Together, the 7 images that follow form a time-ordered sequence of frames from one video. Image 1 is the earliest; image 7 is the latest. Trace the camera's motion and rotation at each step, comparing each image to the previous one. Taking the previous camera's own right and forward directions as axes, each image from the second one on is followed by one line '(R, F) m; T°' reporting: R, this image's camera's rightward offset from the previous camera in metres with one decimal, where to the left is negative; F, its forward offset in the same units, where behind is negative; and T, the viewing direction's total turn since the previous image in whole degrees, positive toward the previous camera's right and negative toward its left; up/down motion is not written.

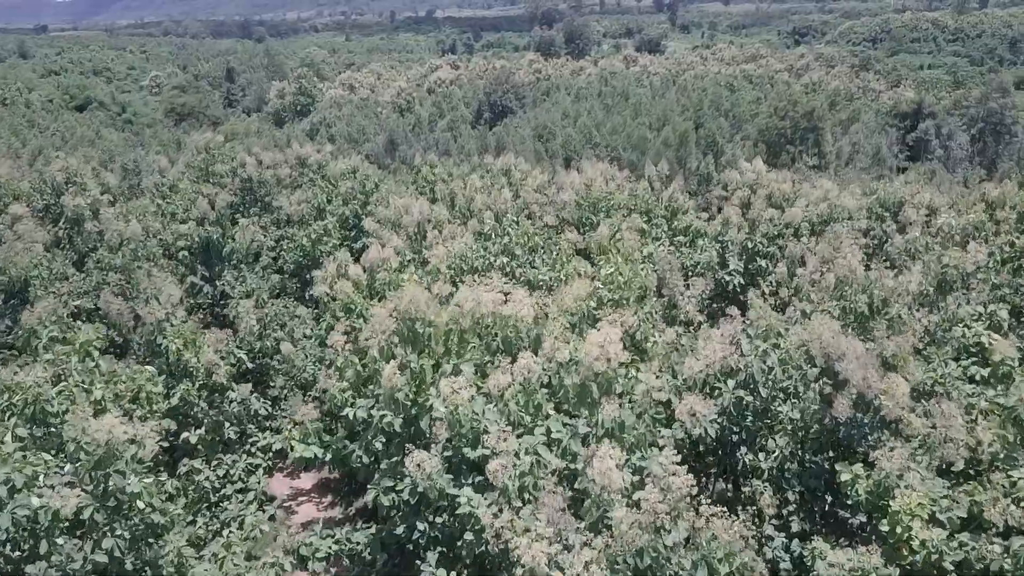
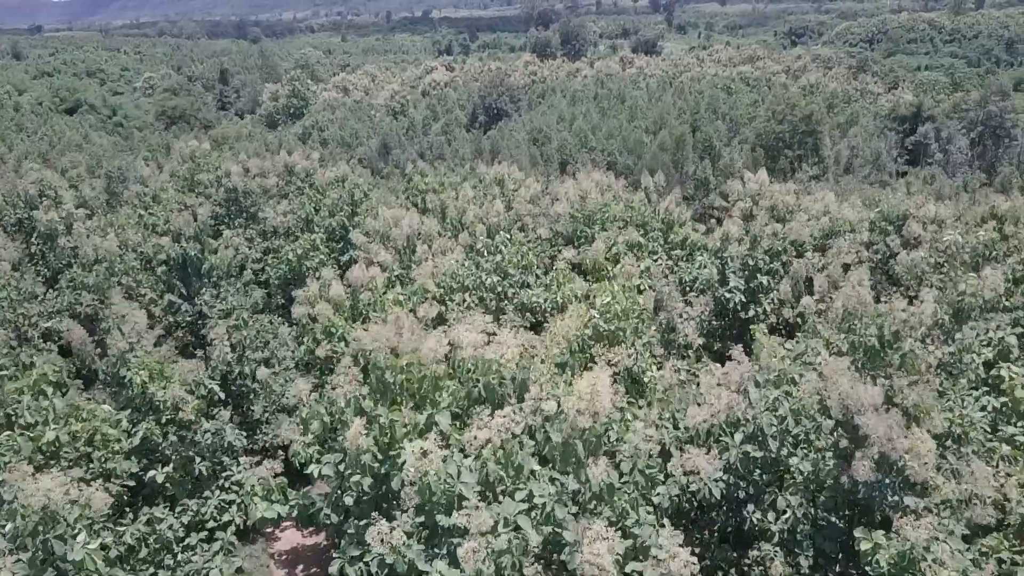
(+0.1, +0.6) m; 0°
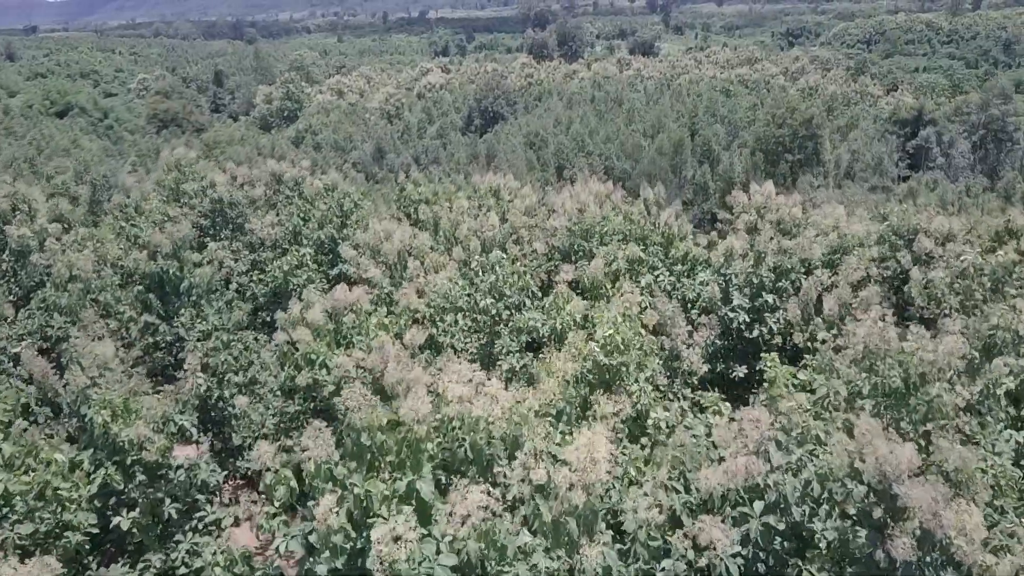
(0.0, +0.7) m; 0°
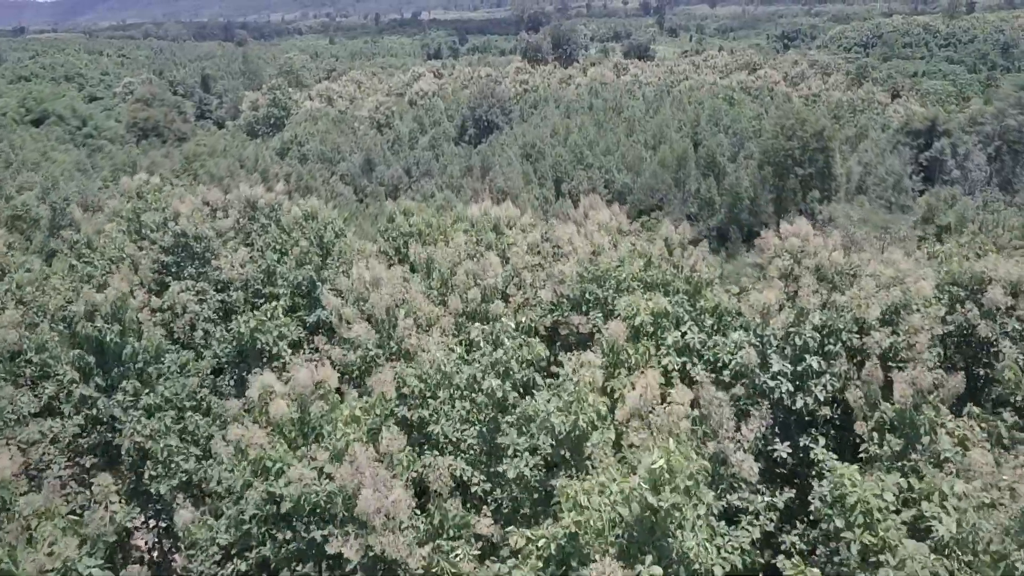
(-0.2, +2.3) m; 0°
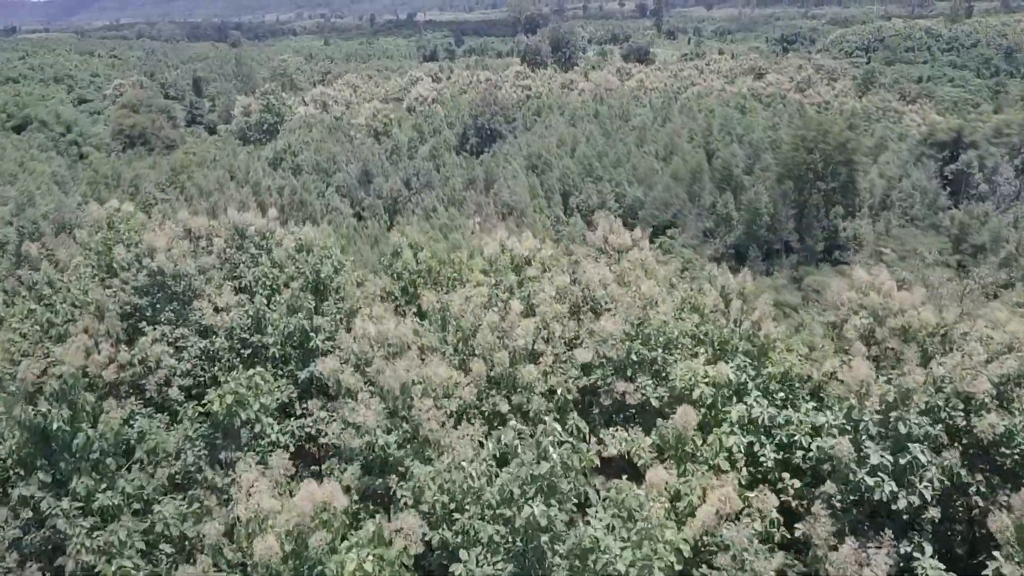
(-0.6, +2.4) m; 0°
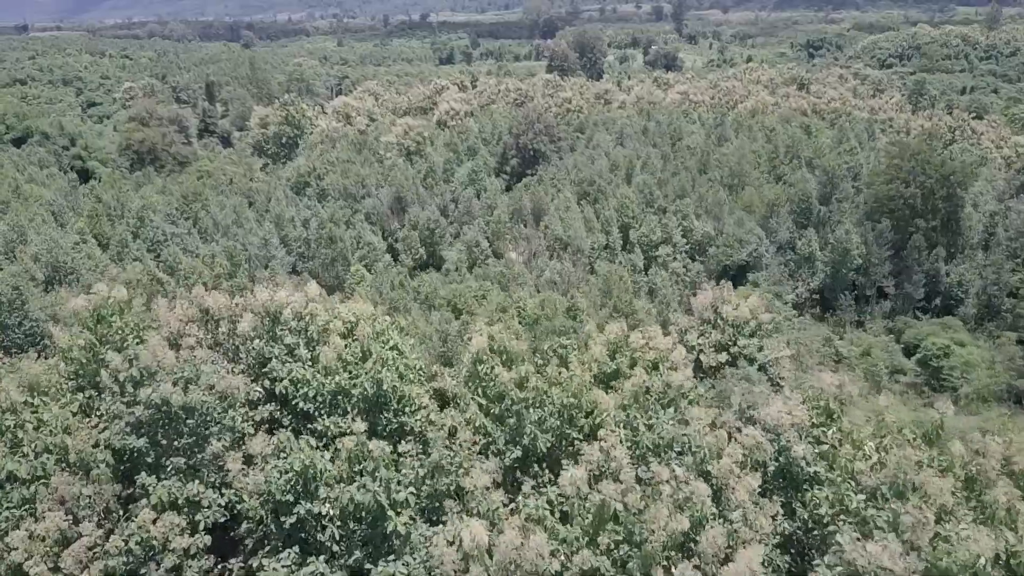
(-2.0, +4.8) m; -1°
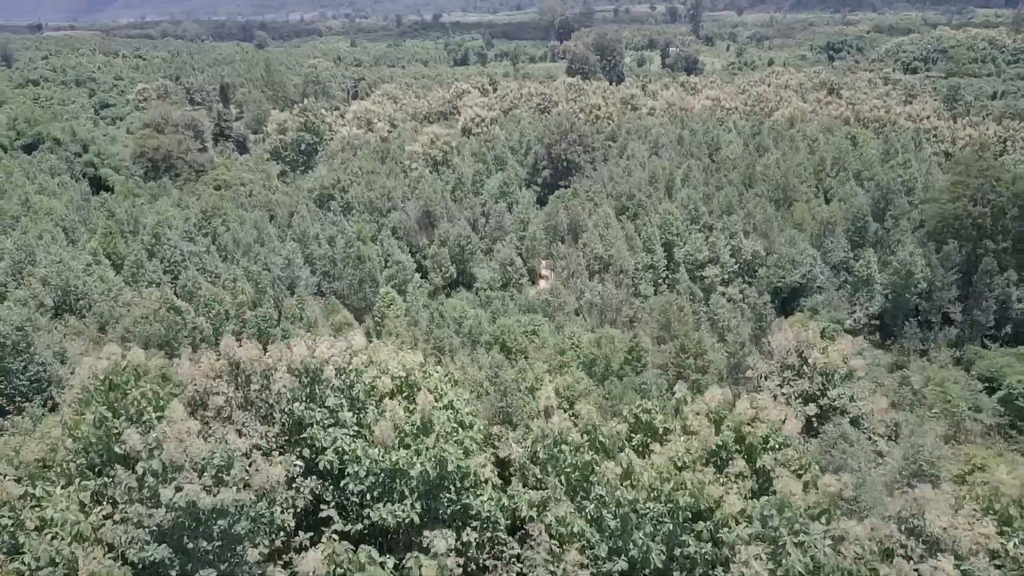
(-1.2, +2.2) m; -1°
